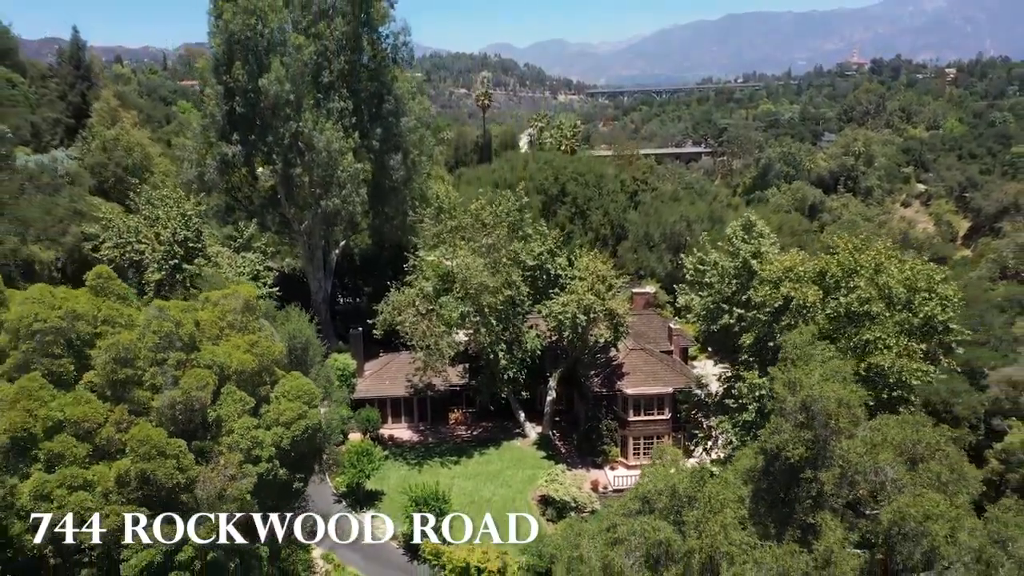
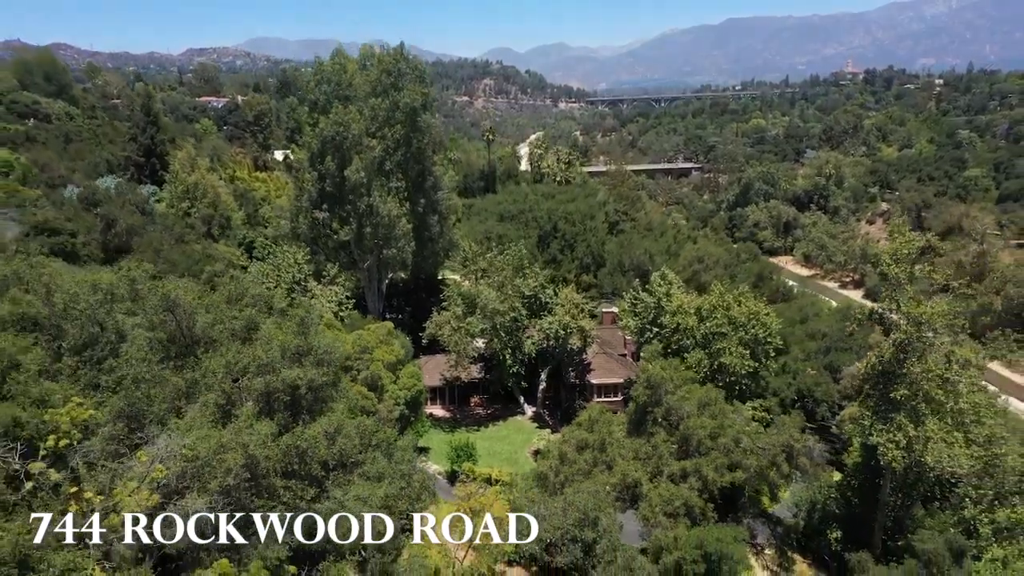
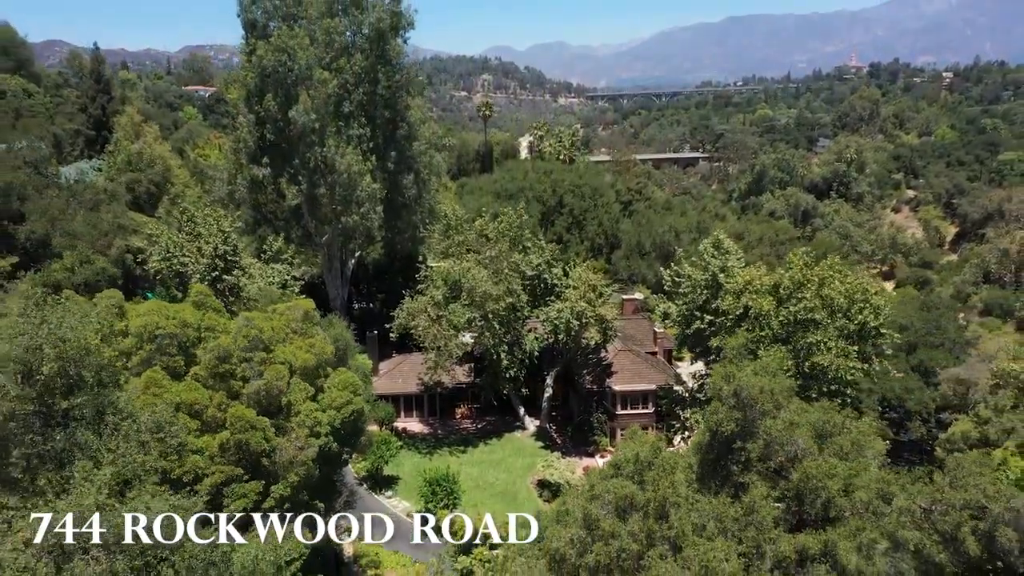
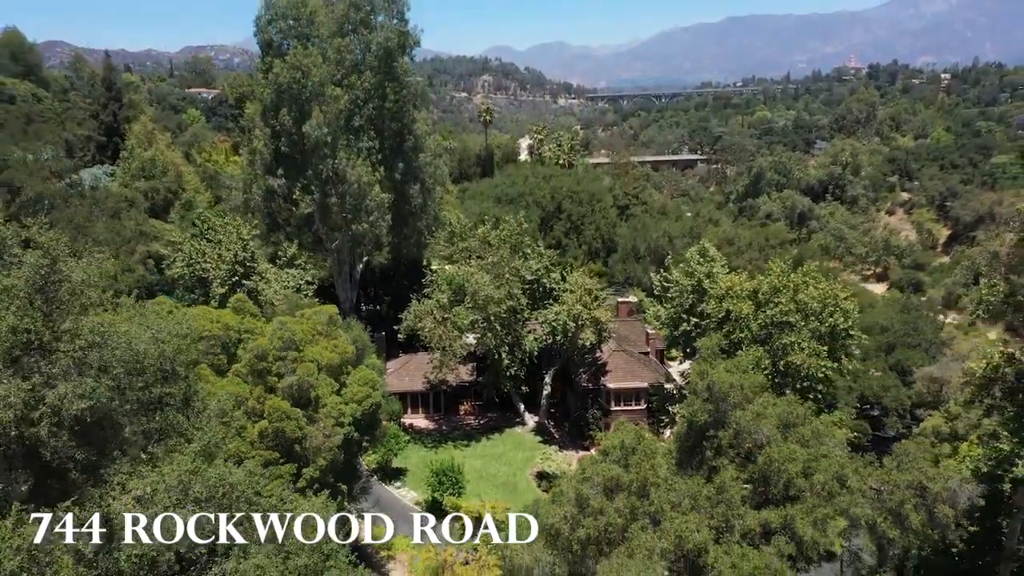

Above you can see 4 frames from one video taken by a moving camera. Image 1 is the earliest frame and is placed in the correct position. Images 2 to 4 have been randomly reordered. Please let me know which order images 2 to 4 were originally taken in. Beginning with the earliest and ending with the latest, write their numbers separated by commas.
3, 4, 2
